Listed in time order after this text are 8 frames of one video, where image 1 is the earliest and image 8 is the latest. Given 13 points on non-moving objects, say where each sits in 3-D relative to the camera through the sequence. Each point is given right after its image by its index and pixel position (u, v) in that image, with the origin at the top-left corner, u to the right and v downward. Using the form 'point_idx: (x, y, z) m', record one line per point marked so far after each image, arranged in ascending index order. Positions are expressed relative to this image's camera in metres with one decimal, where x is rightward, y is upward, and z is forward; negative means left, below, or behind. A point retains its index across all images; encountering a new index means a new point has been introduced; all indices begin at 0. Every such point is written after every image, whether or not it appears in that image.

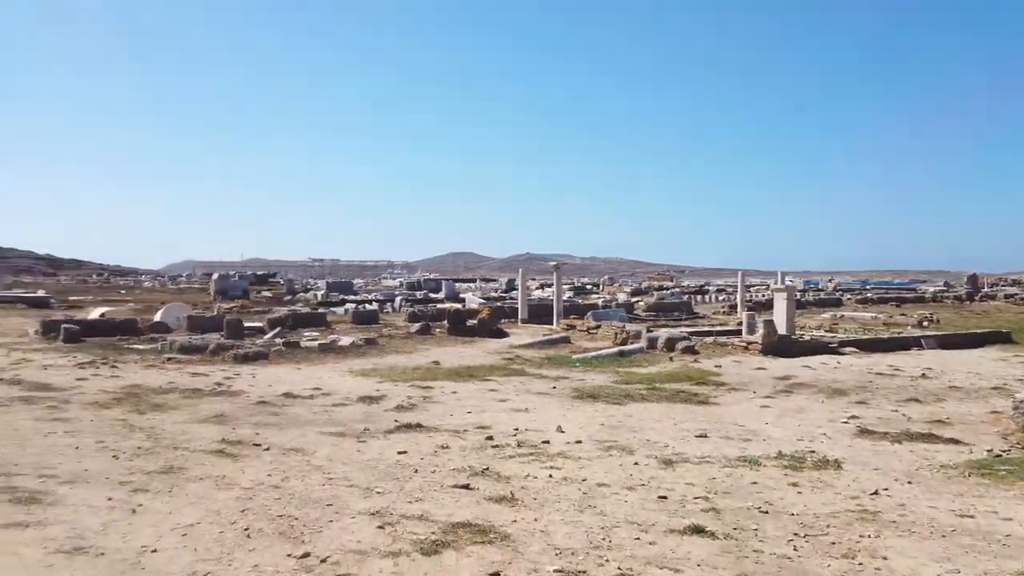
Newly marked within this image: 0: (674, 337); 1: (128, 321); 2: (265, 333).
0: (+3.8, -1.1, +17.6) m
1: (-9.5, -0.8, +18.6) m
2: (-6.2, -1.1, +19.1) m
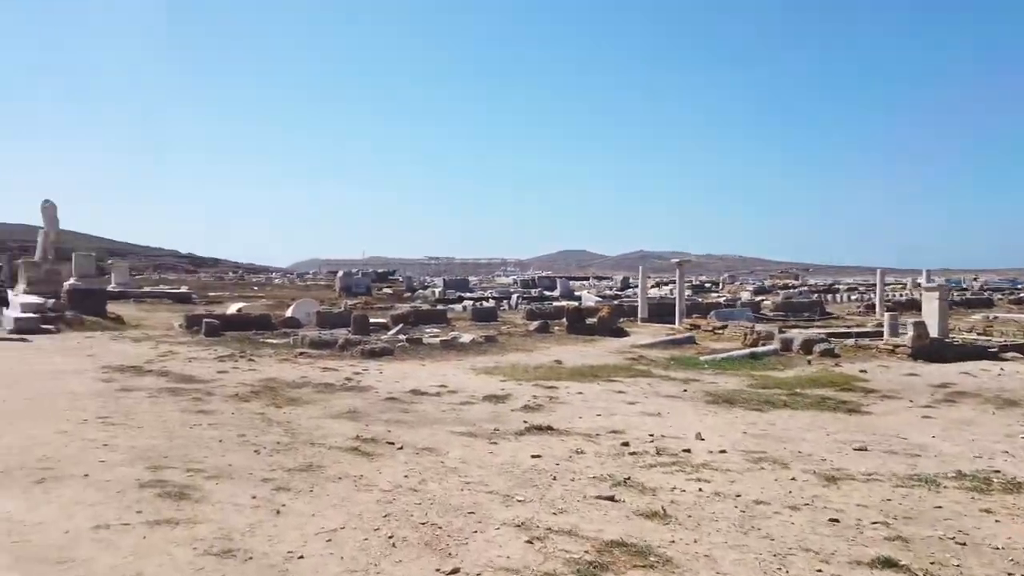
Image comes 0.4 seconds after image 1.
0: (+6.5, -1.1, +16.4) m
1: (-6.4, -0.7, +19.4) m
2: (-3.2, -1.1, +19.4) m
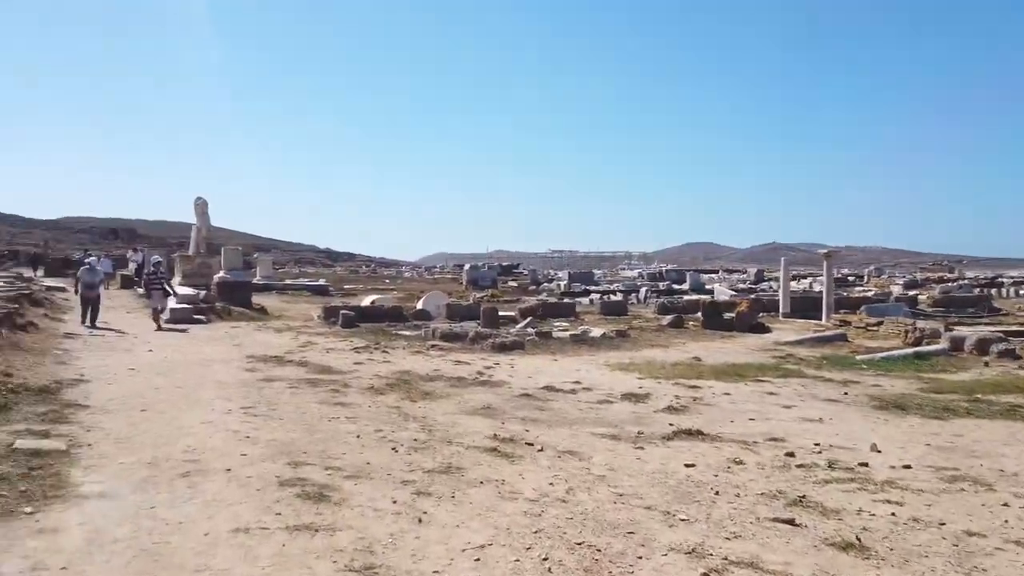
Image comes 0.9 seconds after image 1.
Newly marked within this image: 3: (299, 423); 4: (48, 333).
0: (+9.2, -1.0, +14.7) m
1: (-3.1, -0.5, +19.7) m
2: (+0.2, -0.9, +19.2) m
3: (-1.9, -1.2, +6.9) m
4: (-8.1, -0.8, +13.3) m
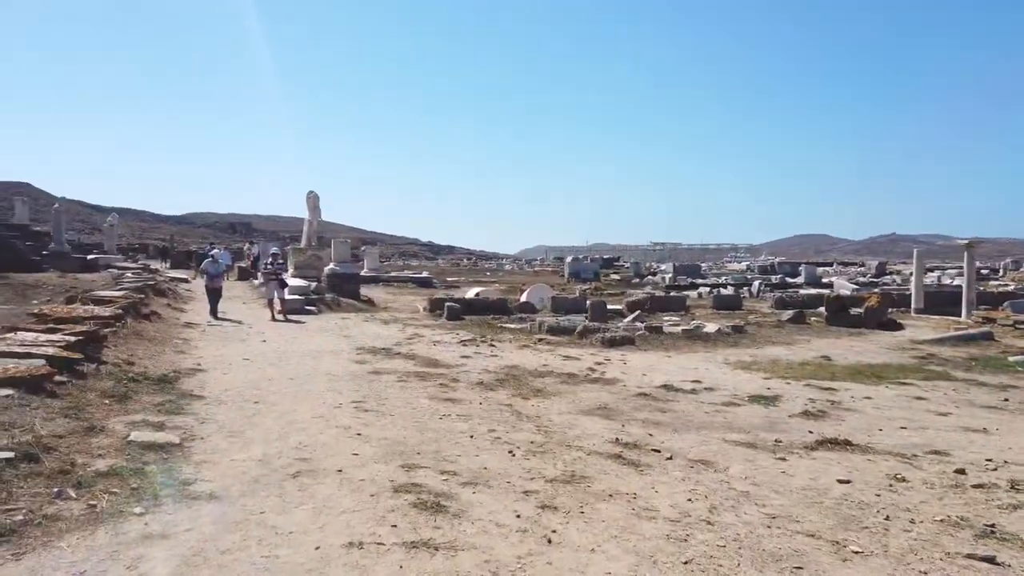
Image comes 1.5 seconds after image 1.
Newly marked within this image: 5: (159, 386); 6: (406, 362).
0: (+11.2, -0.9, +12.8) m
1: (-0.3, -0.3, +19.4) m
2: (+2.8, -0.7, +18.5) m
3: (-0.9, -1.2, +6.6) m
4: (-6.2, -0.6, +13.8) m
5: (-3.7, -1.0, +7.9) m
6: (-1.5, -1.1, +10.8) m
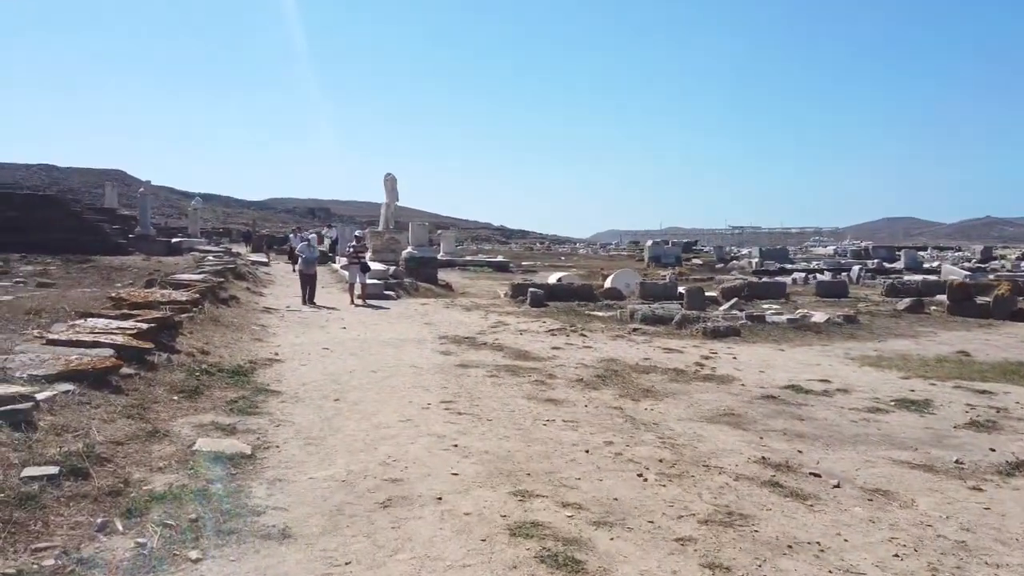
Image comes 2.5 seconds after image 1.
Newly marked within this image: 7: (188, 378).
0: (+12.6, -0.7, +10.7) m
1: (+1.8, 0.0, +18.4) m
2: (+4.8, -0.4, +17.2) m
3: (0.0, -1.0, +5.7) m
4: (-4.6, -0.3, +13.3) m
5: (-2.7, -0.9, +7.3) m
6: (-0.2, -0.9, +9.9) m
7: (-3.0, -0.8, +7.0) m
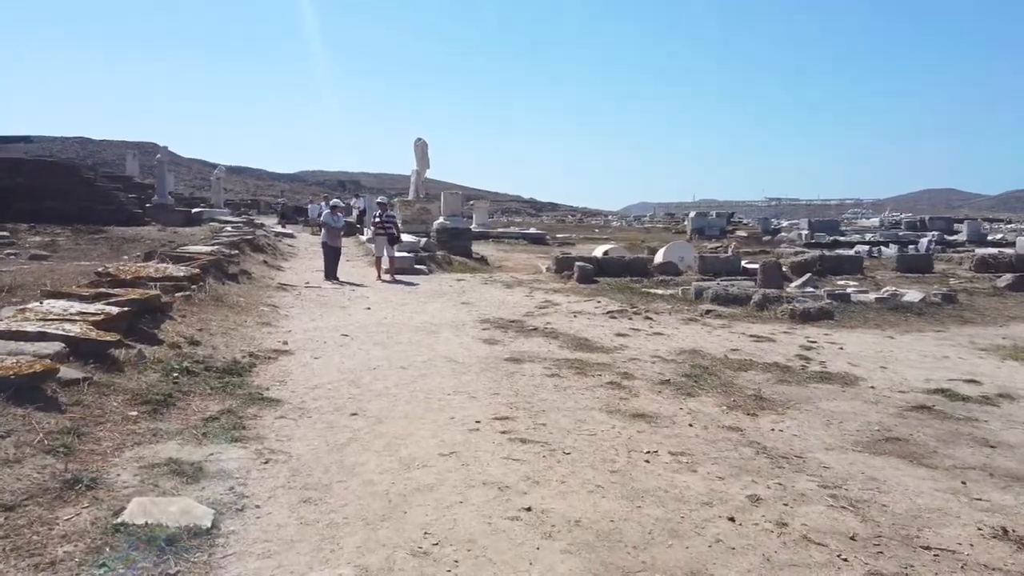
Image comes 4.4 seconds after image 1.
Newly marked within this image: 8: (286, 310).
0: (+13.3, -0.4, +8.5) m
1: (+2.7, +0.6, +16.5) m
2: (+5.7, +0.2, +15.2) m
3: (+0.5, -0.9, +3.9) m
4: (-3.8, +0.1, +11.7) m
5: (-2.2, -0.7, +5.6) m
6: (+0.4, -0.6, +8.2) m
7: (-2.5, -0.7, +5.3) m
8: (-2.9, -0.3, +9.7) m
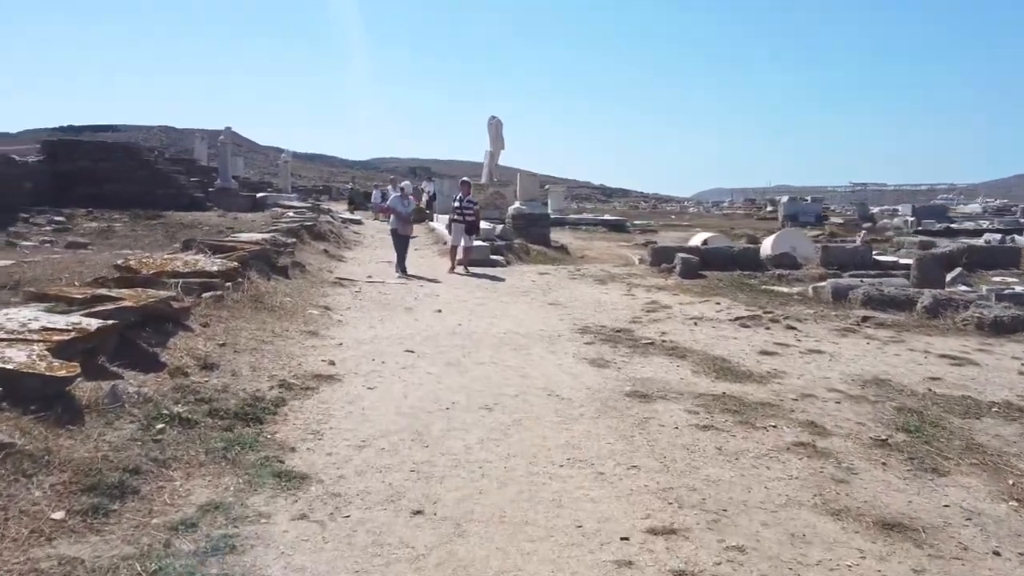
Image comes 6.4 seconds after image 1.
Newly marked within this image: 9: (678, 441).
0: (+14.2, -0.6, +5.2) m
1: (+4.4, +0.7, +14.1) m
2: (+7.3, +0.2, +12.6) m
3: (+1.0, -1.0, +1.9) m
4: (-2.6, +0.1, +10.0) m
5: (-1.4, -0.7, +3.8) m
6: (+1.4, -0.6, +6.1) m
7: (-1.8, -0.7, +3.5) m
8: (-1.8, -0.3, +7.9) m
9: (+0.9, -0.8, +4.2) m
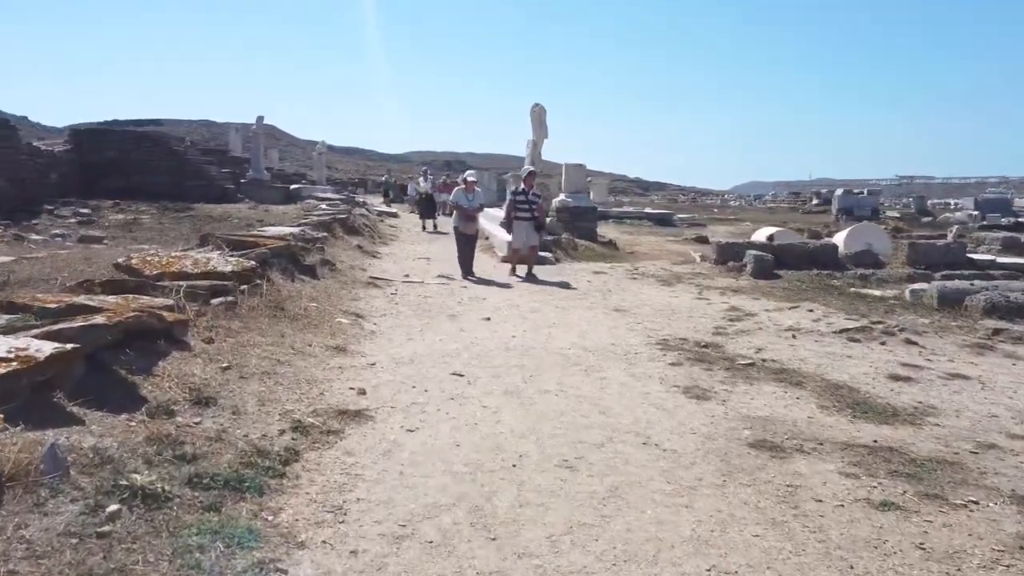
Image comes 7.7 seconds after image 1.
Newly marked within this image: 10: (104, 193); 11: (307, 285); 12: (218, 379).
0: (+14.6, -0.8, +3.4) m
1: (+5.3, +0.7, +12.7) m
2: (+8.0, +0.1, +11.0) m
3: (+1.3, -1.1, +0.6) m
4: (-1.9, +0.1, +8.8) m
5: (-1.1, -0.8, +2.6) m
6: (+1.8, -0.7, +4.8) m
7: (-1.4, -0.8, +2.4) m
8: (-1.2, -0.3, +6.8) m
9: (+1.3, -0.9, +2.9) m
10: (-10.5, +2.5, +19.4) m
11: (-2.1, 0.0, +7.6) m
12: (-1.7, -0.5, +4.3) m
